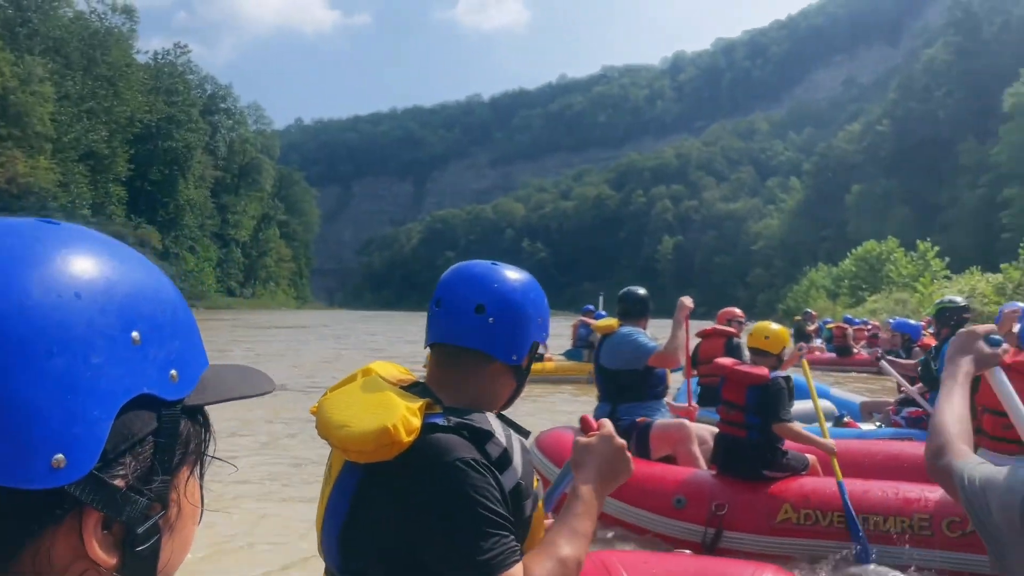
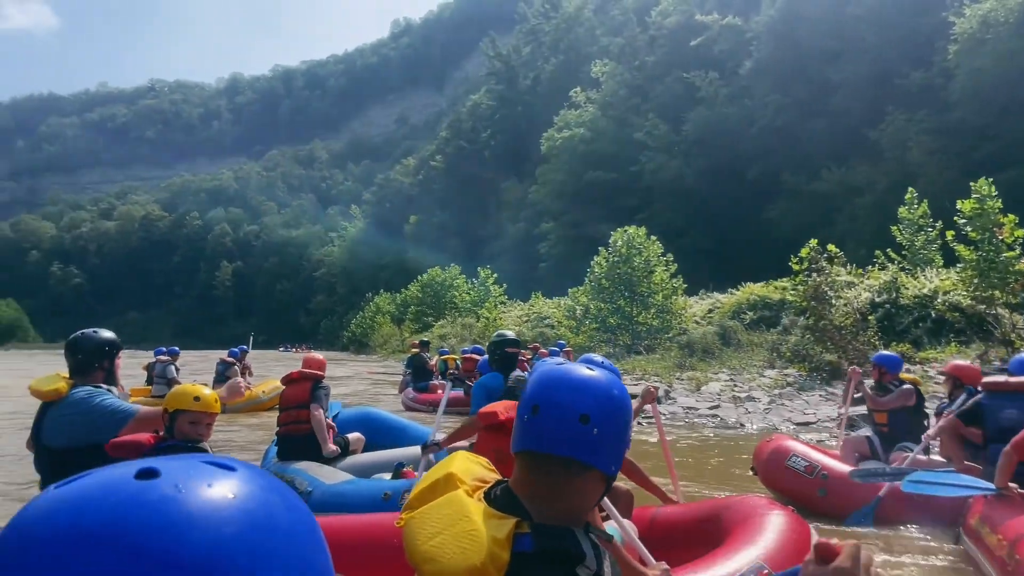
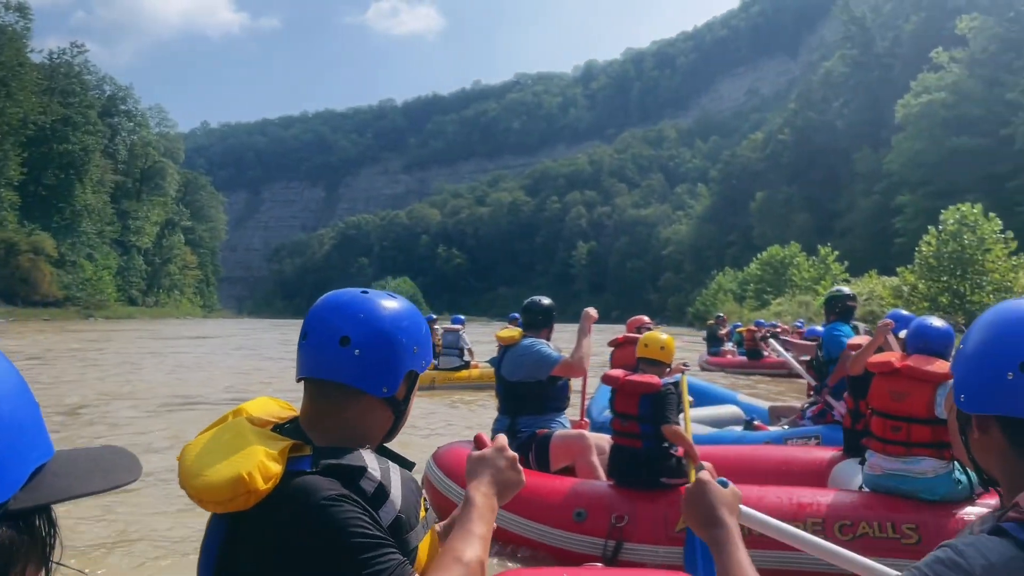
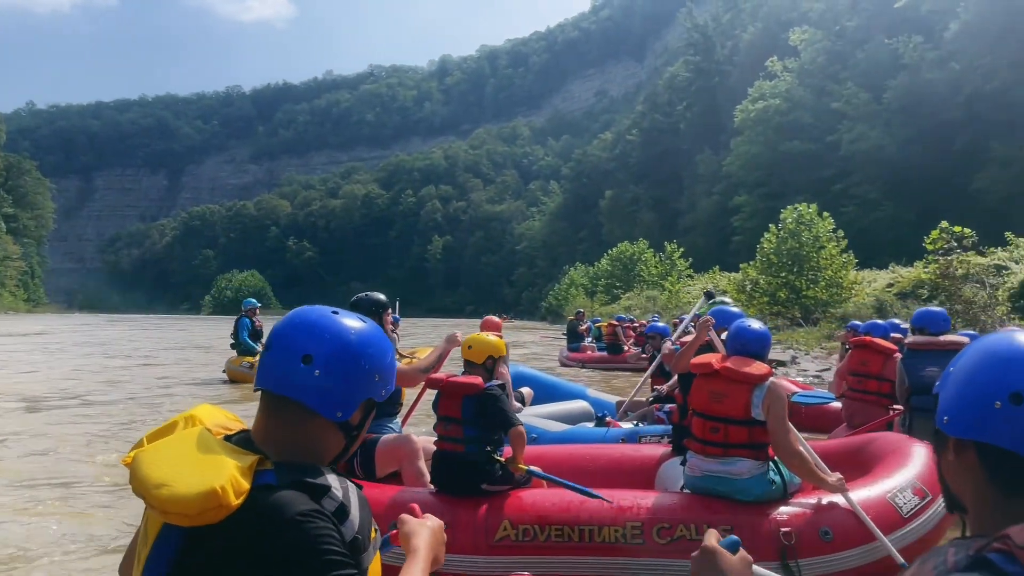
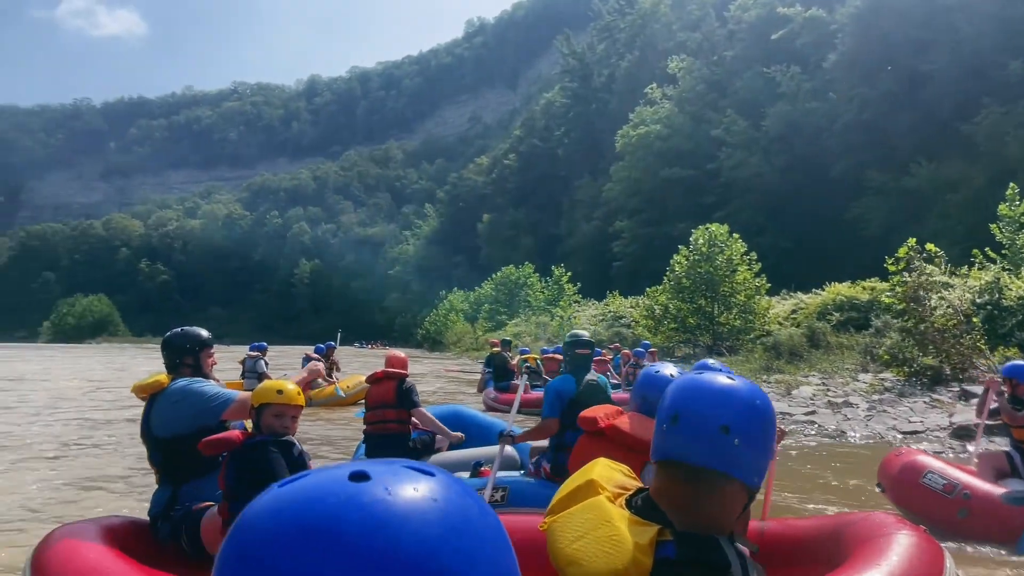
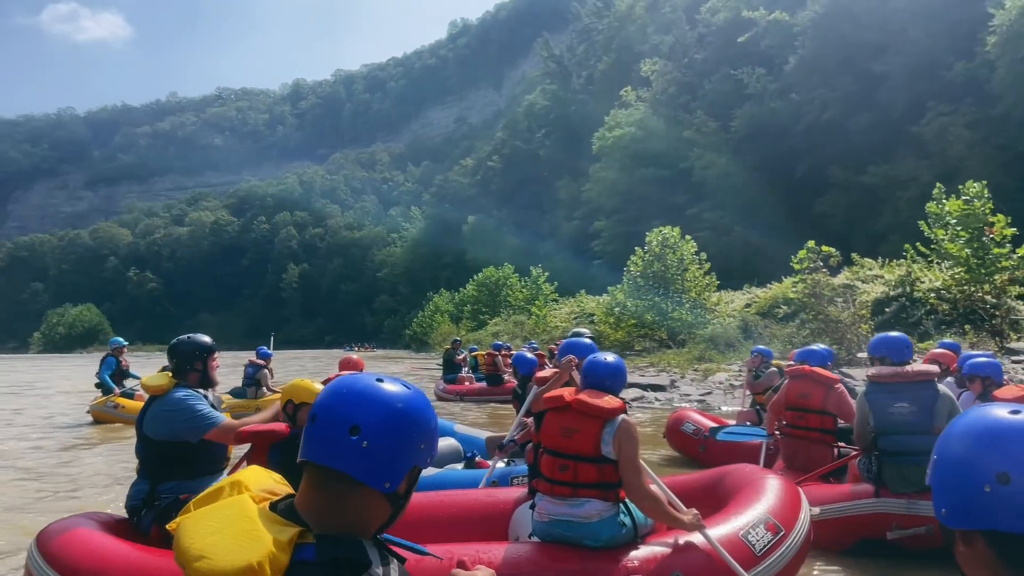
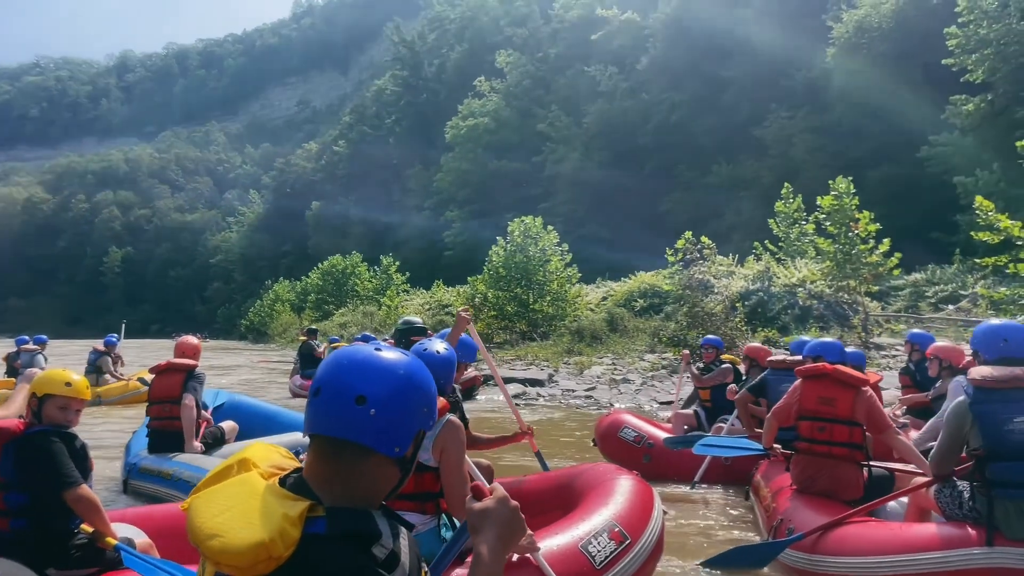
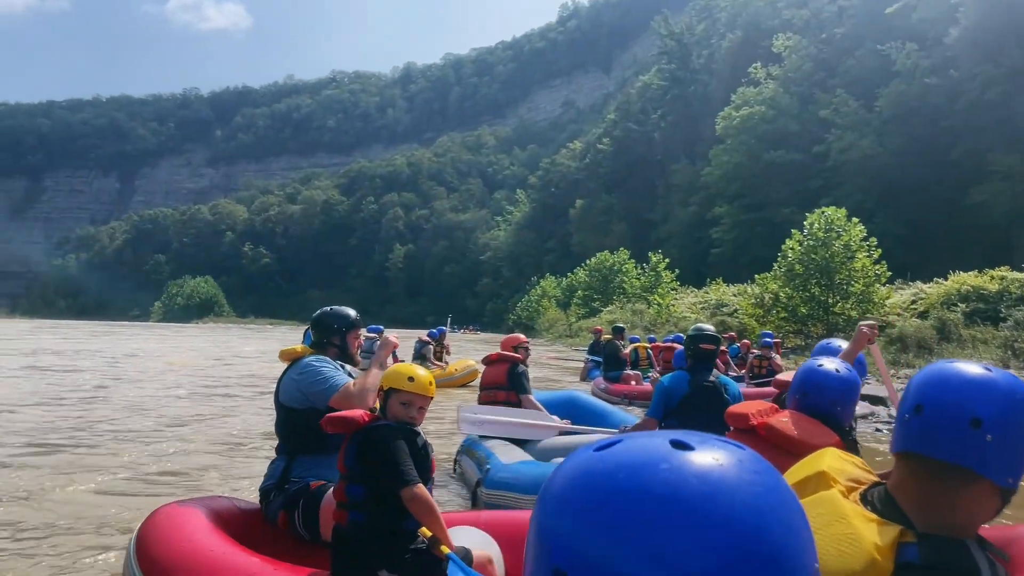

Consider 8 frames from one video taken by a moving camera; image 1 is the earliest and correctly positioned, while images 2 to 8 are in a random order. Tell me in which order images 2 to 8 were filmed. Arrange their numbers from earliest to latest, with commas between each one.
3, 4, 6, 7, 2, 5, 8
